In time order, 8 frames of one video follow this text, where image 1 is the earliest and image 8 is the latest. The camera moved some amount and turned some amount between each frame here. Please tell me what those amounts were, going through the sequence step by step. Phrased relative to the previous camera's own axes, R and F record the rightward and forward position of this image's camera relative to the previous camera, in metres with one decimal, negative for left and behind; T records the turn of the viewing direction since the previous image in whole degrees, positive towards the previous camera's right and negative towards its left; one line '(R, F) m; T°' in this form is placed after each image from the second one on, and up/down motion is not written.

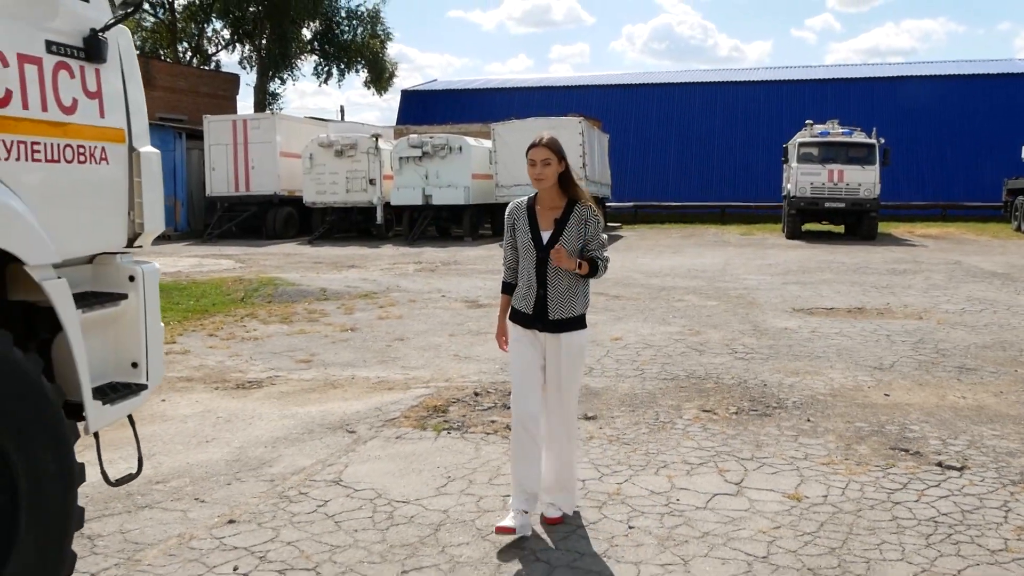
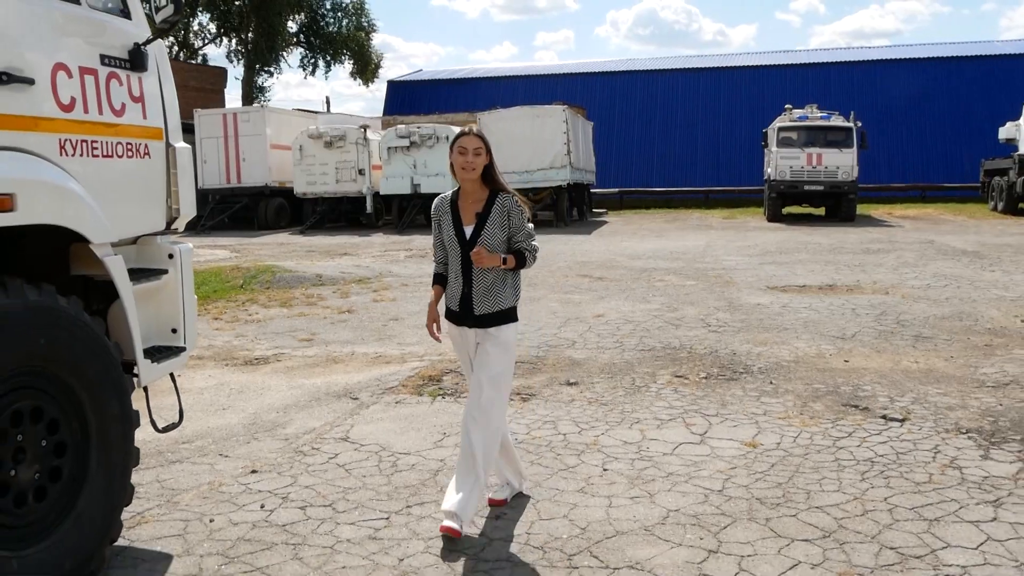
(0.0, -0.6) m; +1°
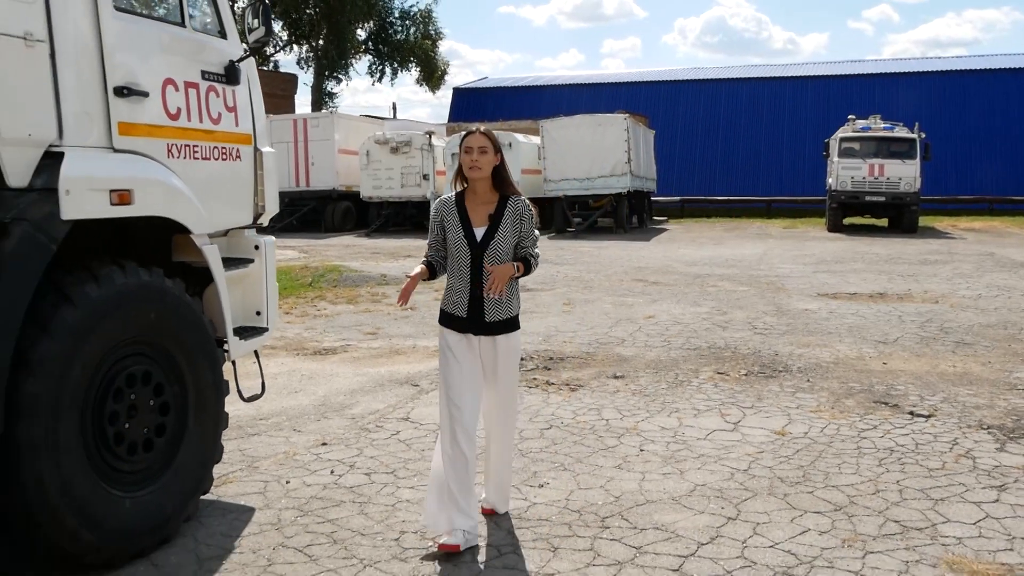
(+0.1, -0.5) m; -3°
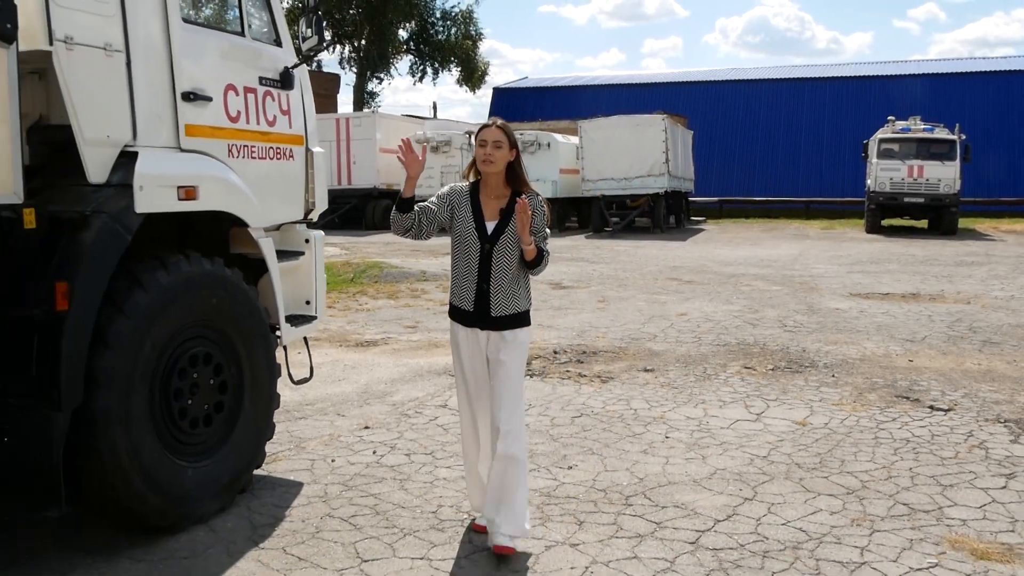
(0.0, -0.3) m; -2°
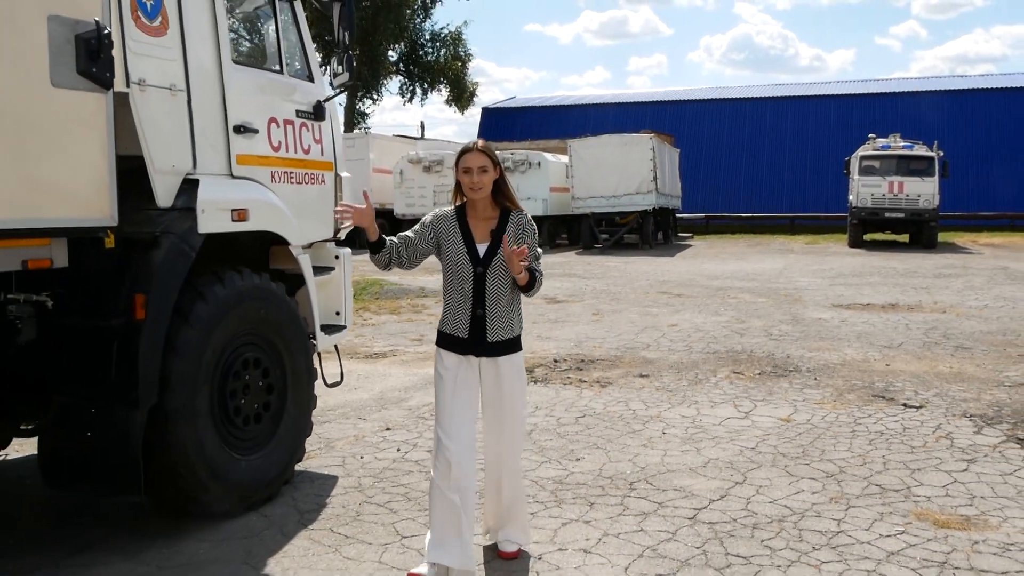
(-0.1, -0.5) m; +1°
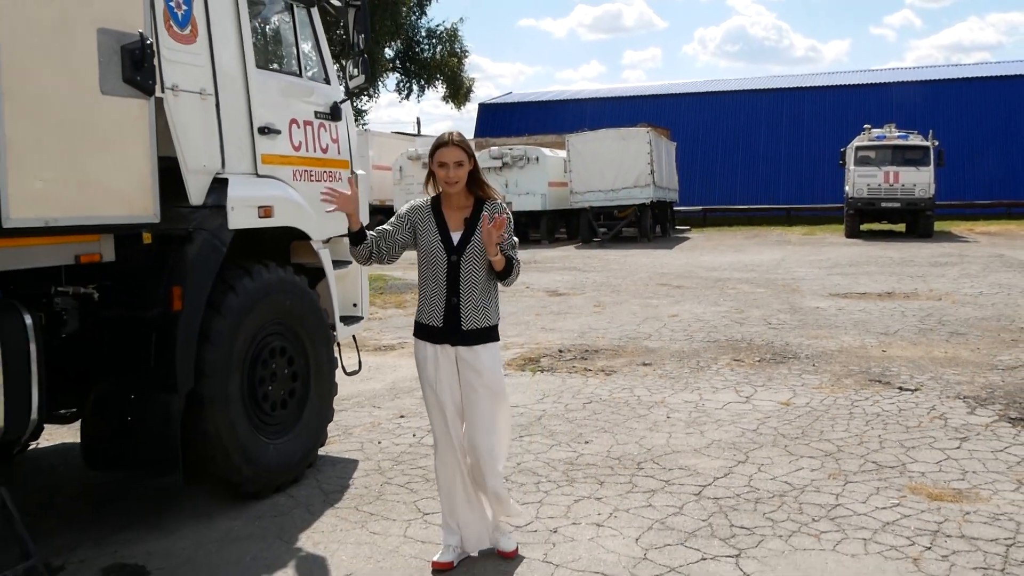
(-0.1, -0.2) m; 0°
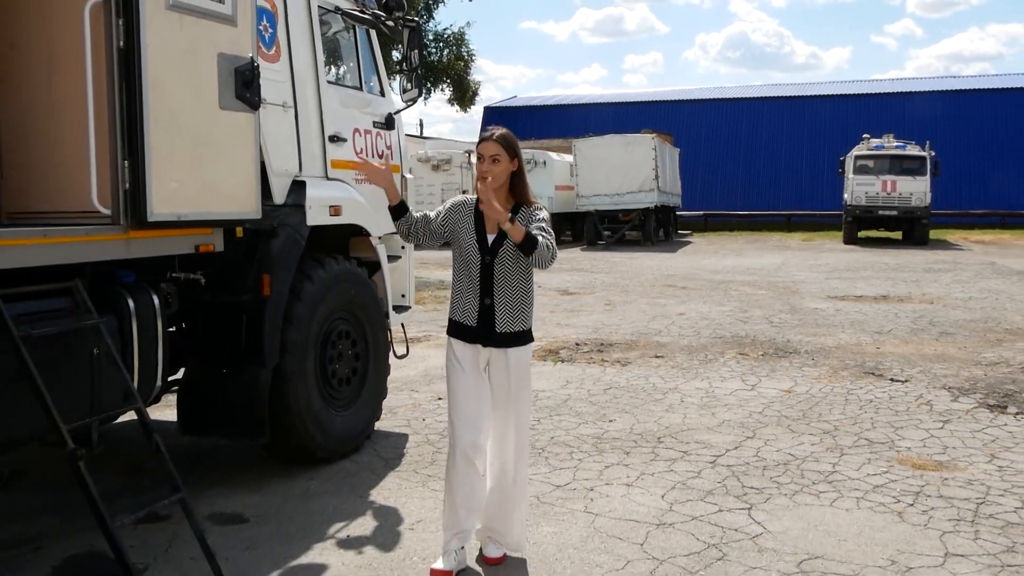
(-0.2, -0.6) m; 0°
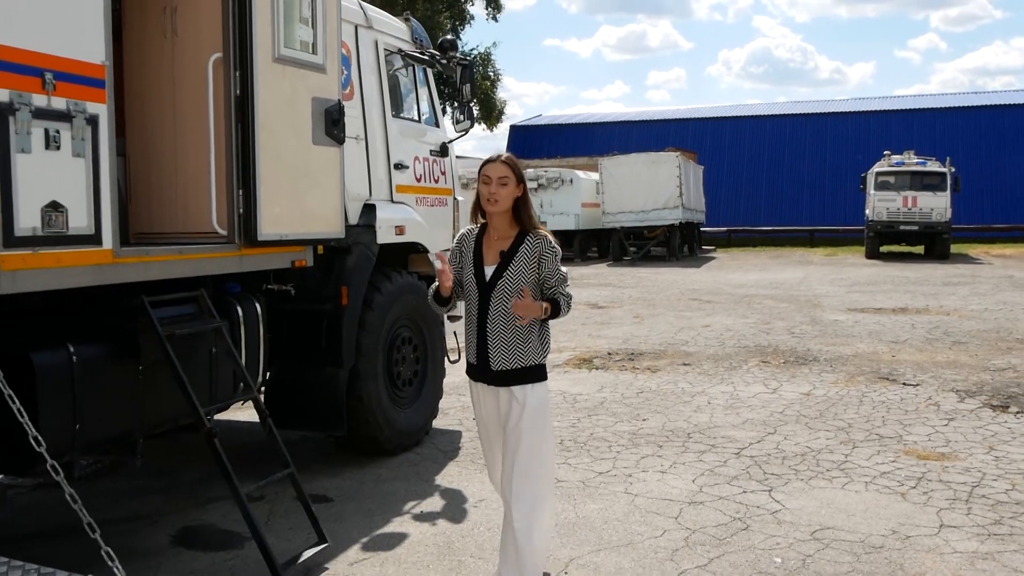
(-0.1, -0.6) m; -1°
